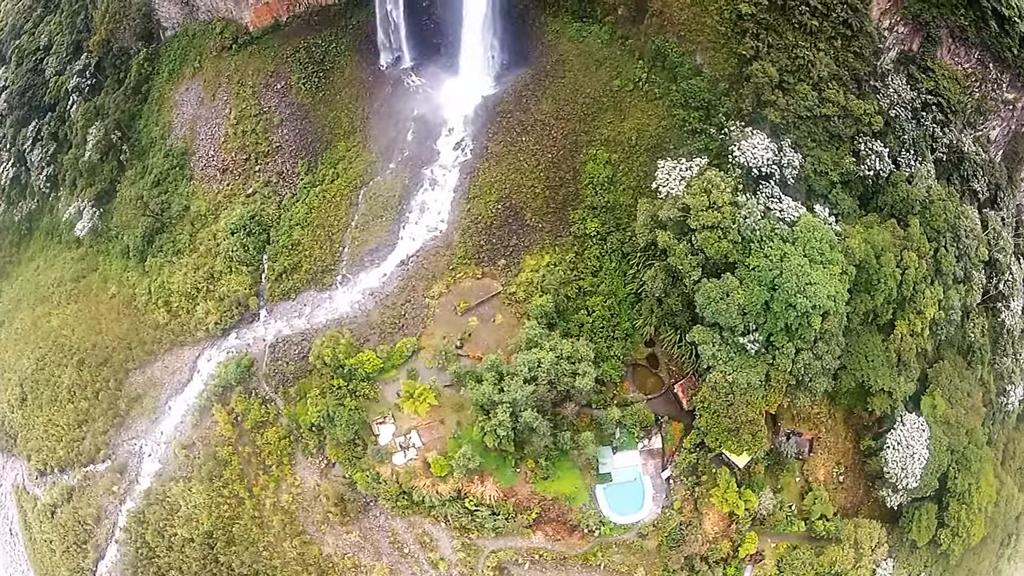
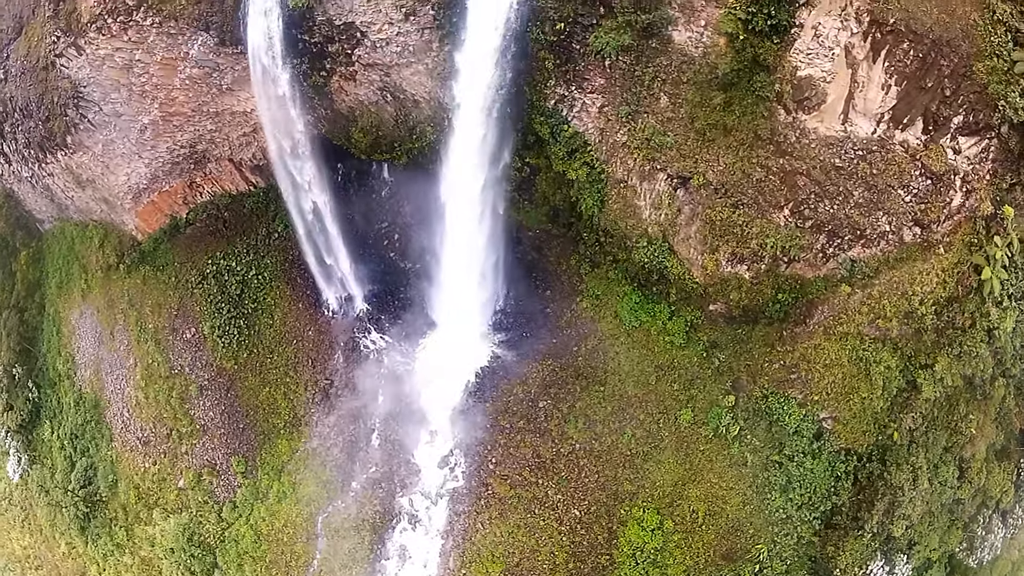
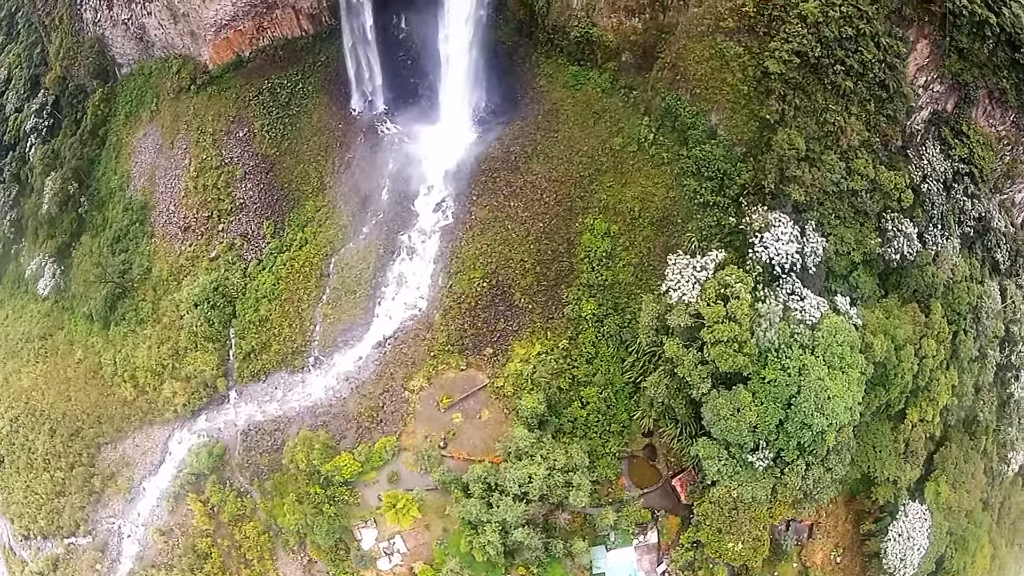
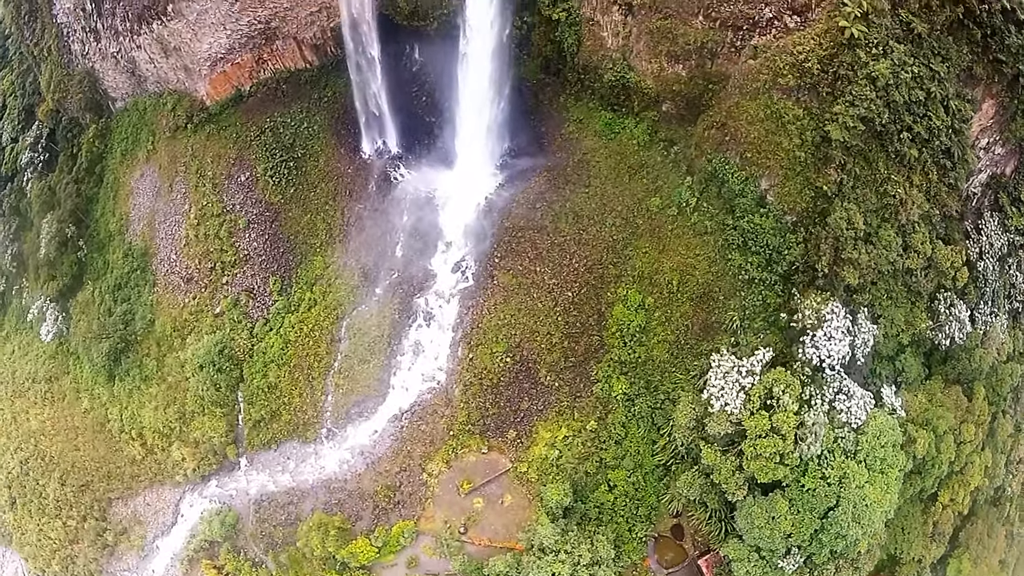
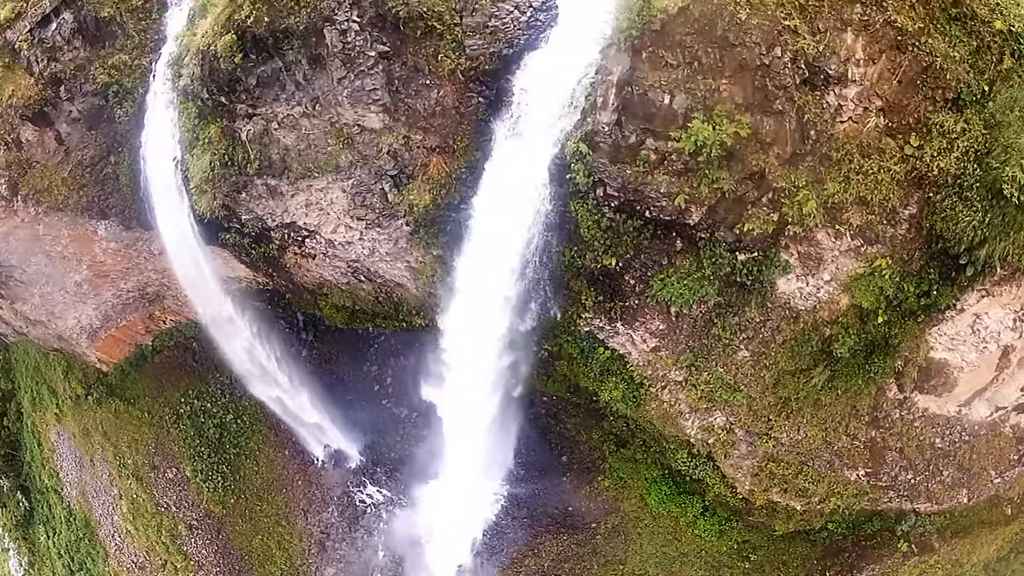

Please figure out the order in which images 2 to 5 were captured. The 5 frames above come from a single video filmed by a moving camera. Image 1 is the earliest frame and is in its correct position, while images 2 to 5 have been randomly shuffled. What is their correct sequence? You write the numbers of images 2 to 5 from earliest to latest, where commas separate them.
3, 4, 2, 5
